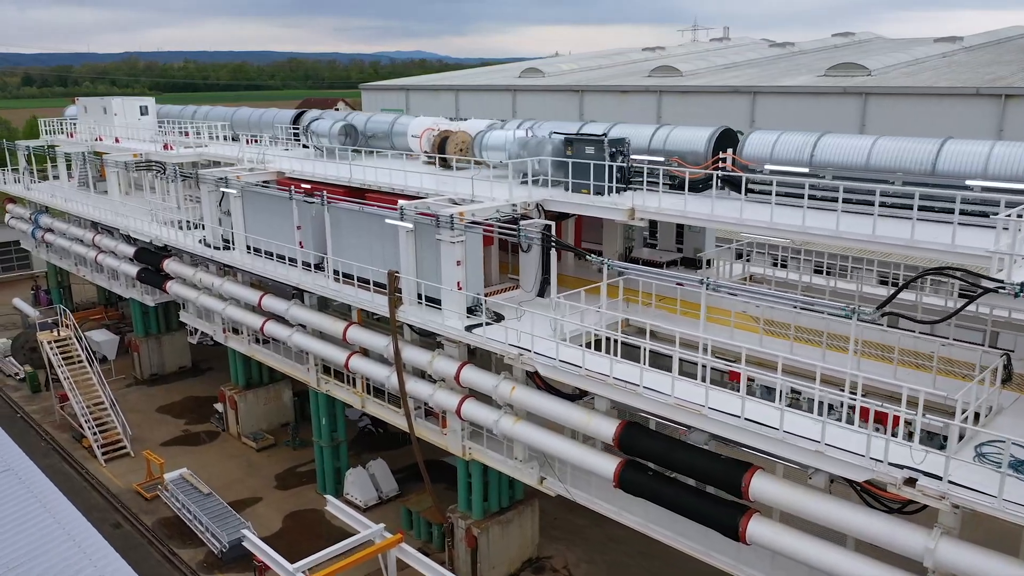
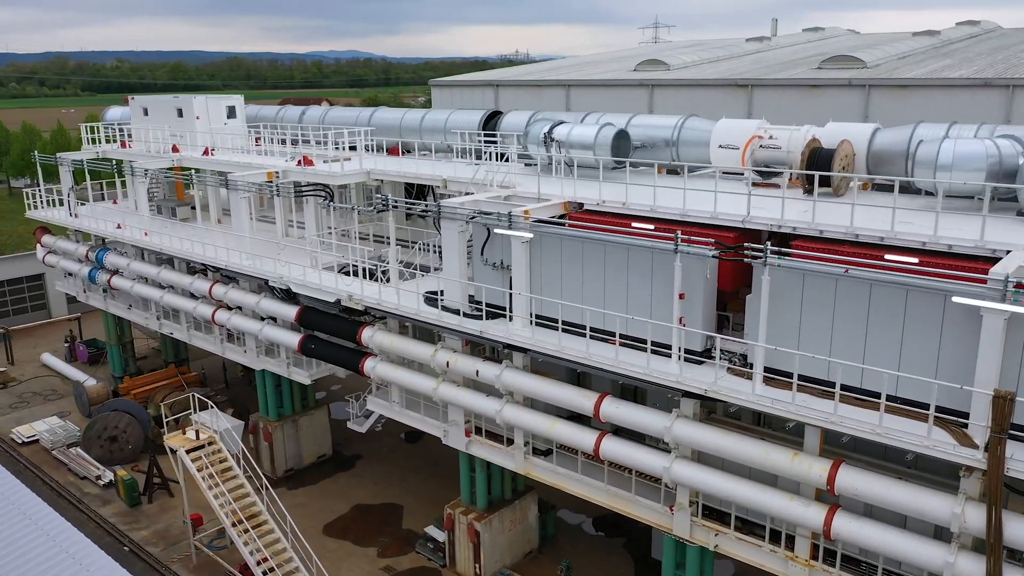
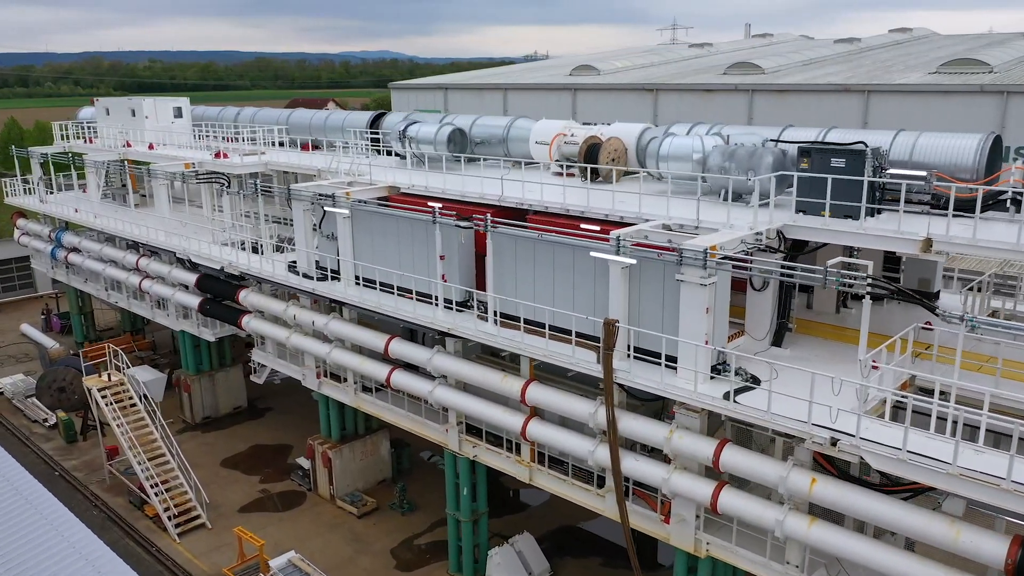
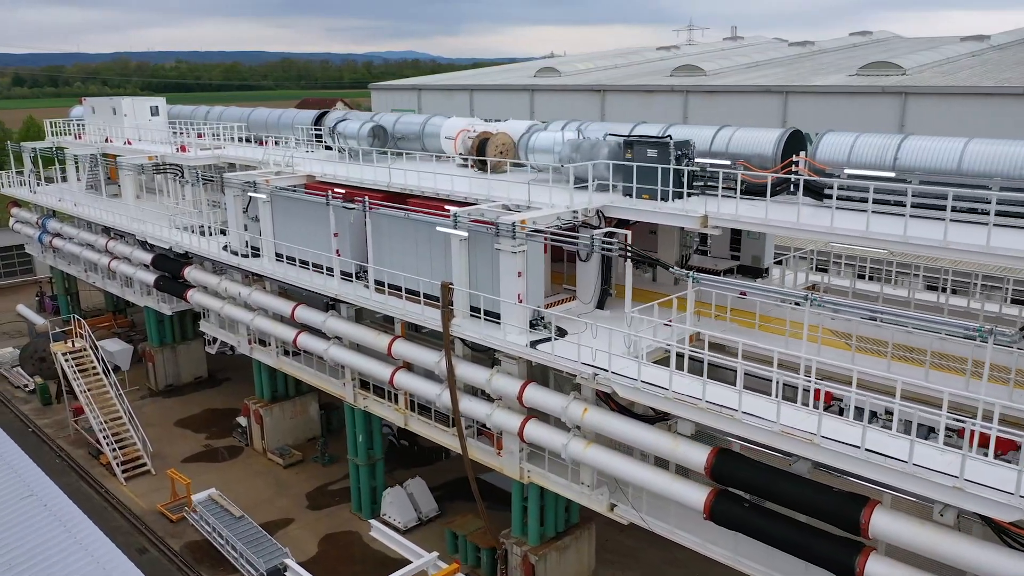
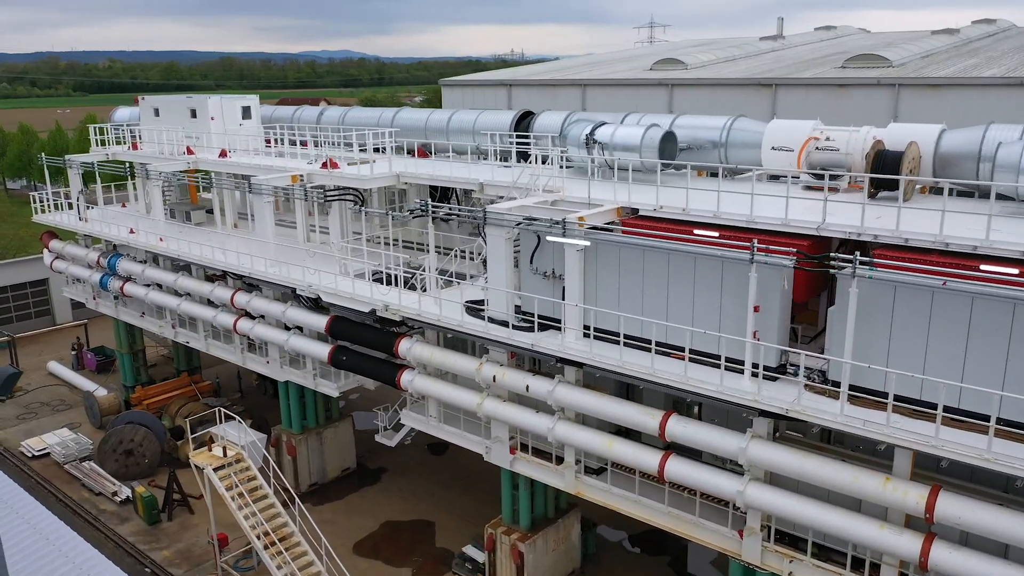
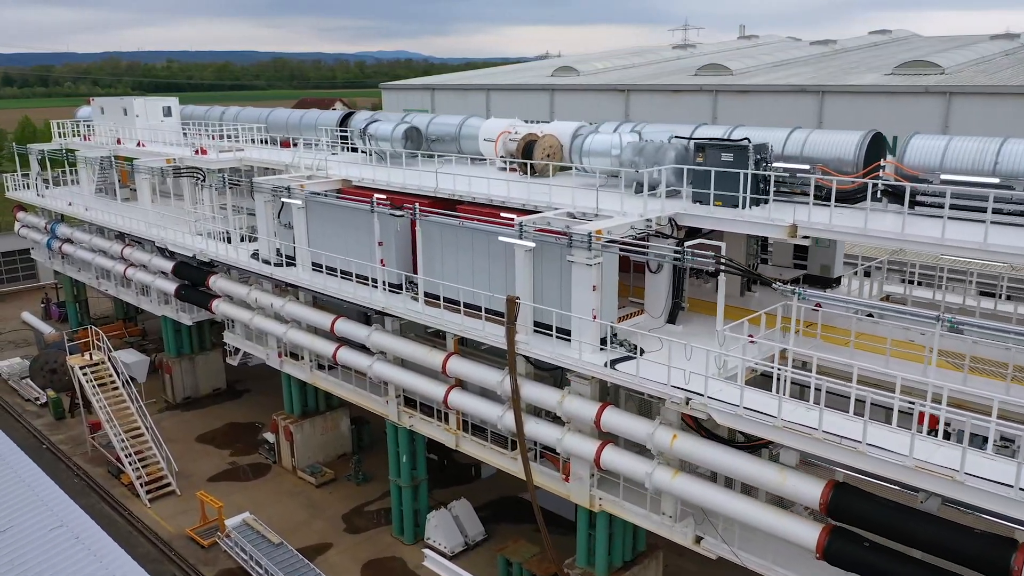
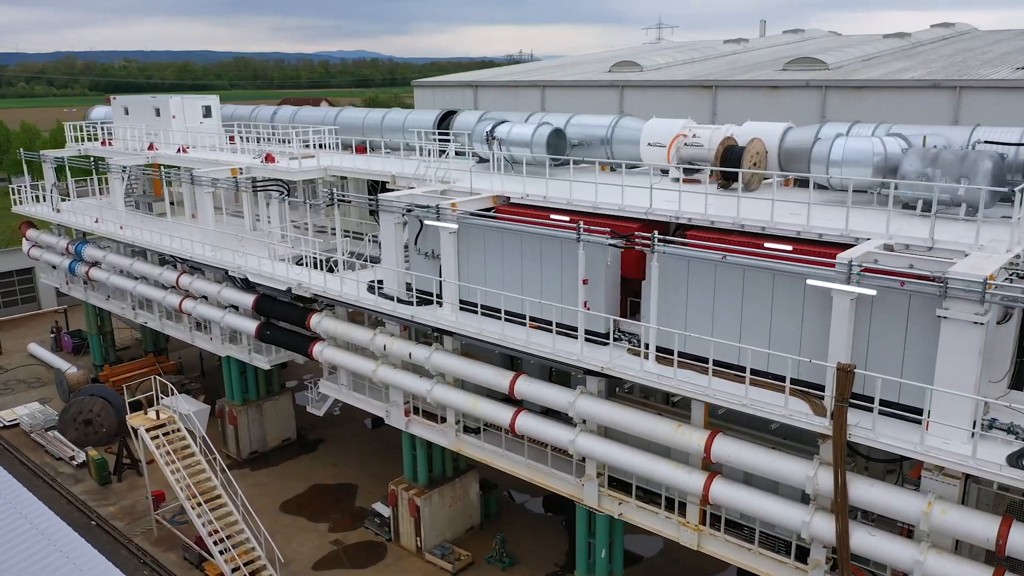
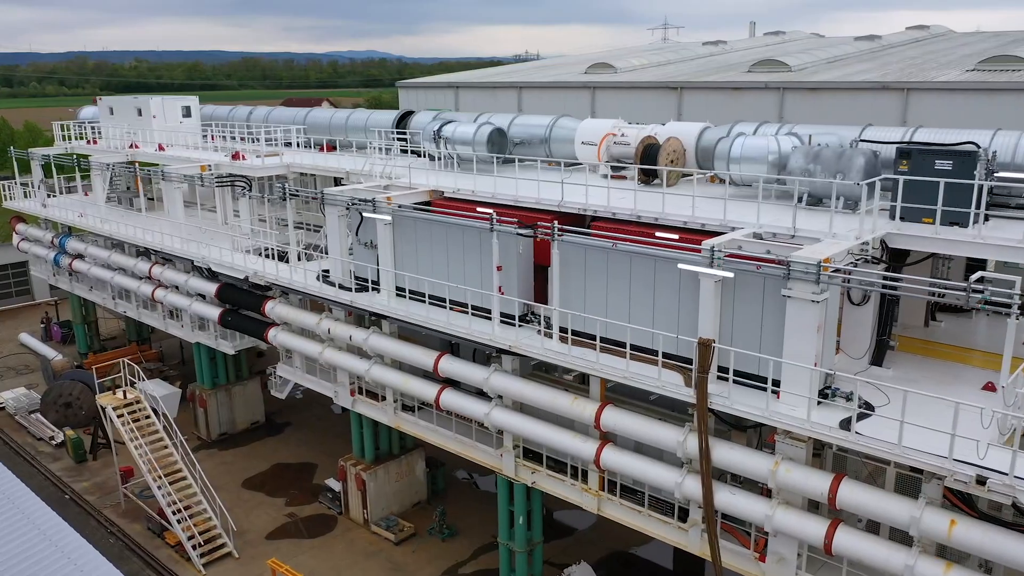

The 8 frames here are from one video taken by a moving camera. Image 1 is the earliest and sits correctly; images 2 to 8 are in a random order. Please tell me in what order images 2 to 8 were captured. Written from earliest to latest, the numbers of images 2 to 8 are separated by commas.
4, 6, 3, 8, 7, 2, 5
